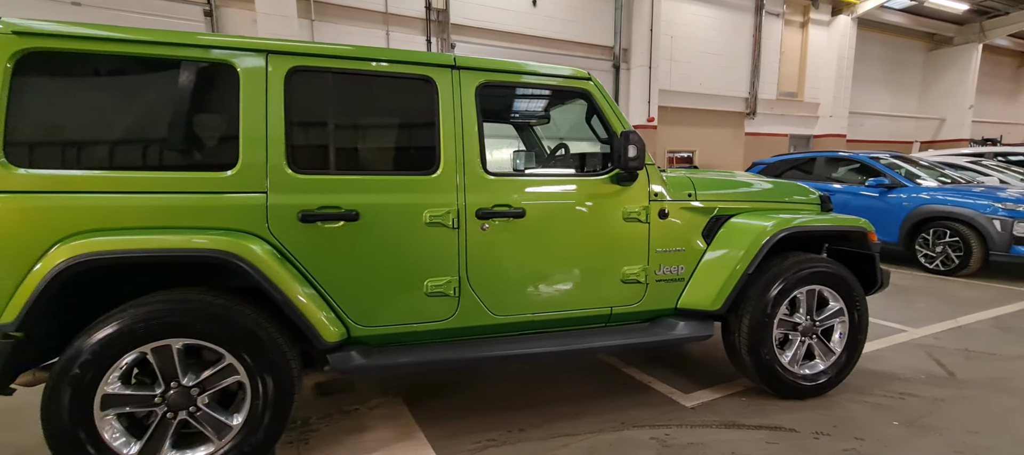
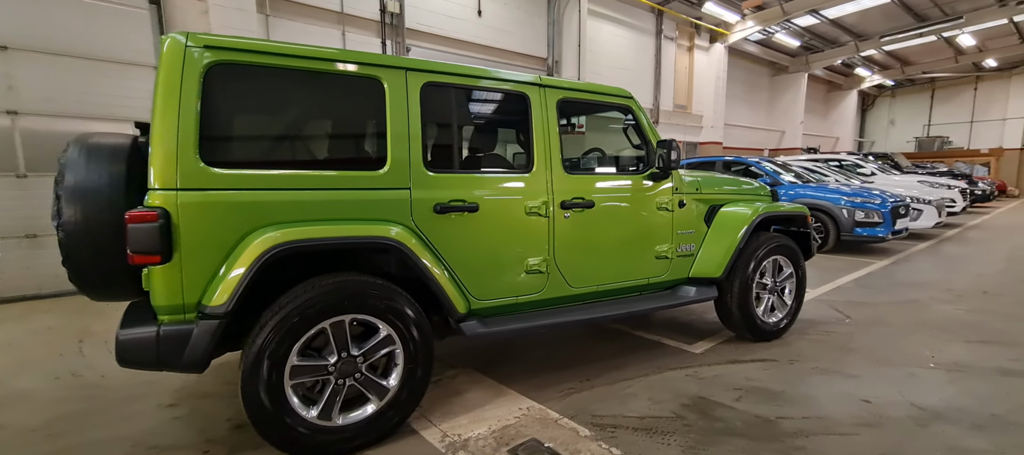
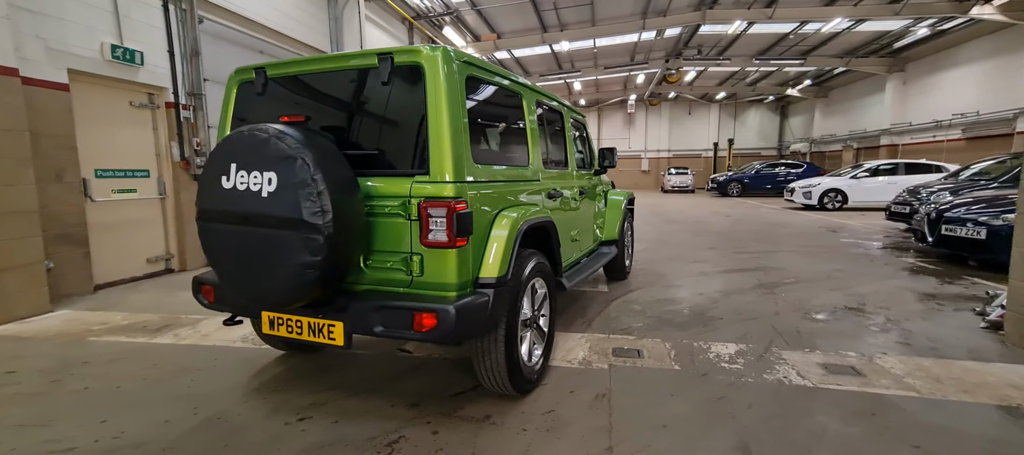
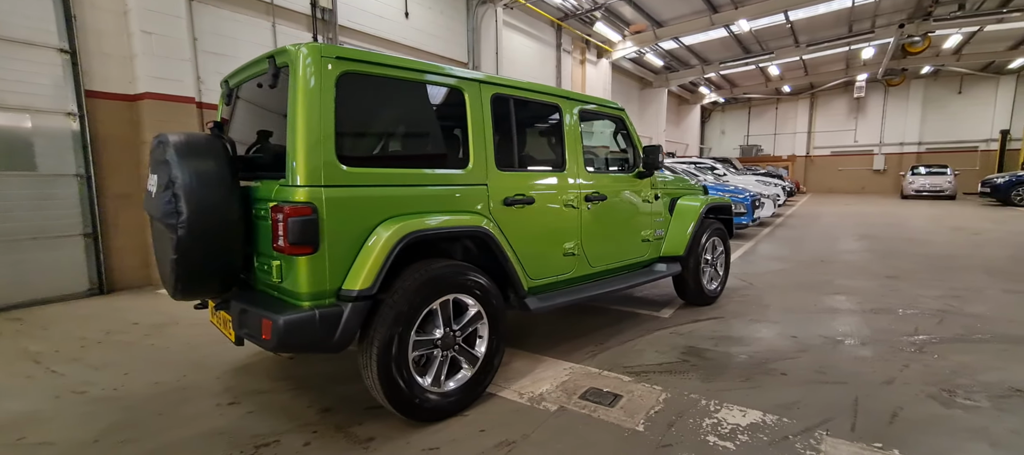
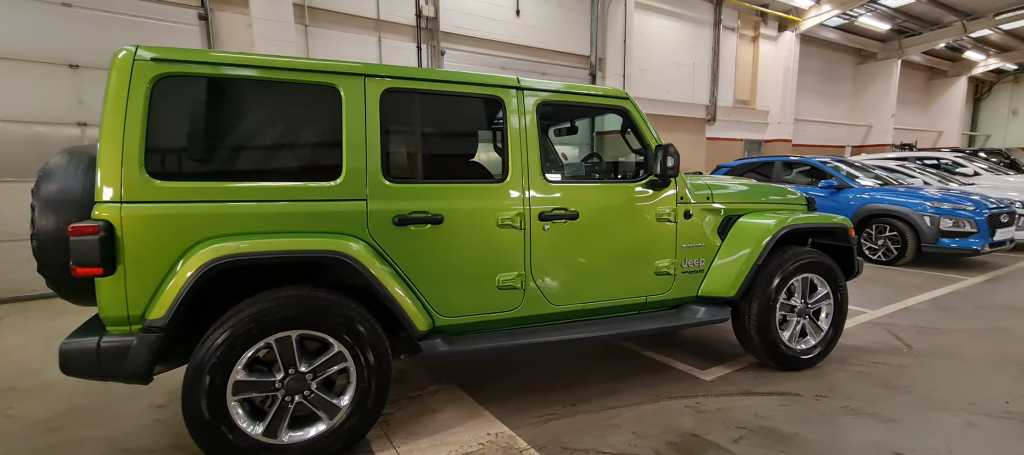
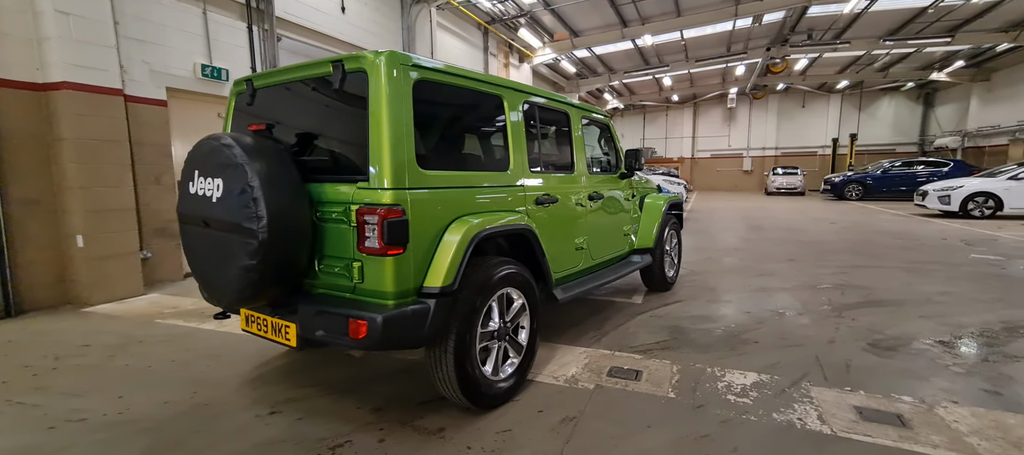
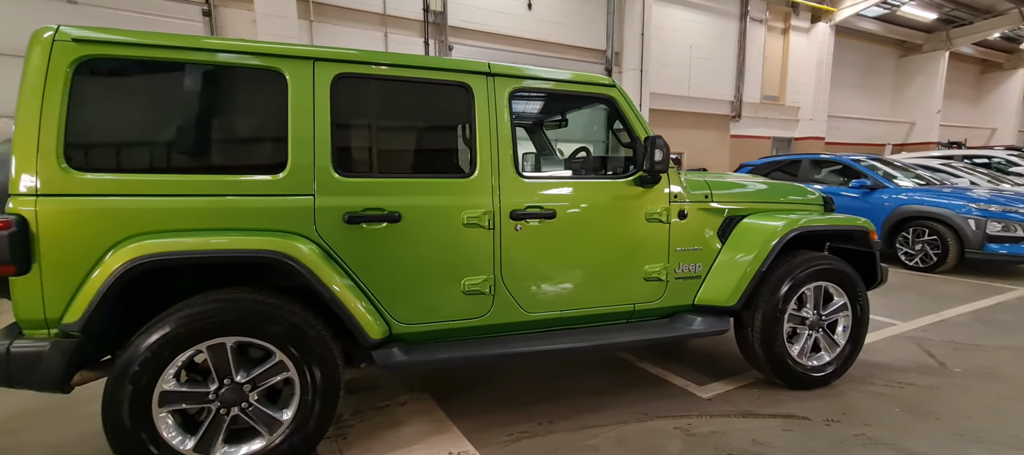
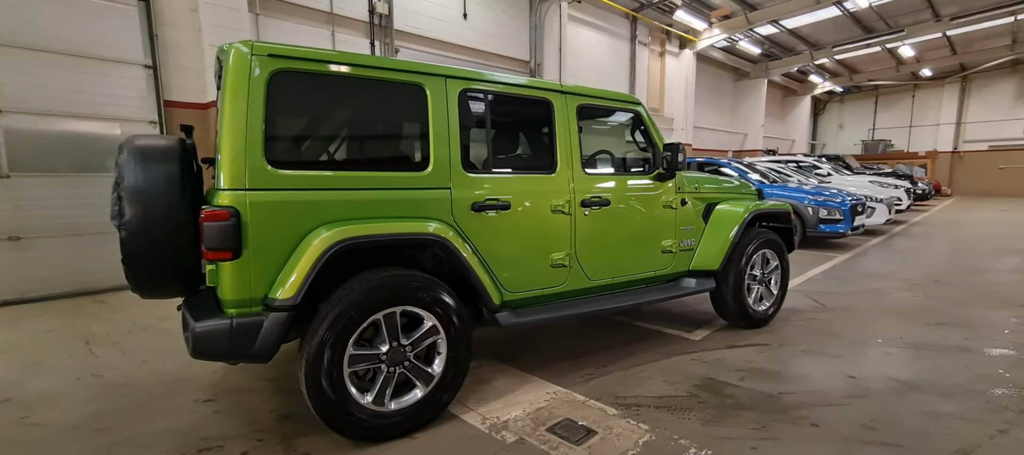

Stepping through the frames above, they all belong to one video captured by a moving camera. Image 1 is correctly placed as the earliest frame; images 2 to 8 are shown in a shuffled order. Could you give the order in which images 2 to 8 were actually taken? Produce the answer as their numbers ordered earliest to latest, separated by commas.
7, 5, 2, 8, 4, 6, 3
